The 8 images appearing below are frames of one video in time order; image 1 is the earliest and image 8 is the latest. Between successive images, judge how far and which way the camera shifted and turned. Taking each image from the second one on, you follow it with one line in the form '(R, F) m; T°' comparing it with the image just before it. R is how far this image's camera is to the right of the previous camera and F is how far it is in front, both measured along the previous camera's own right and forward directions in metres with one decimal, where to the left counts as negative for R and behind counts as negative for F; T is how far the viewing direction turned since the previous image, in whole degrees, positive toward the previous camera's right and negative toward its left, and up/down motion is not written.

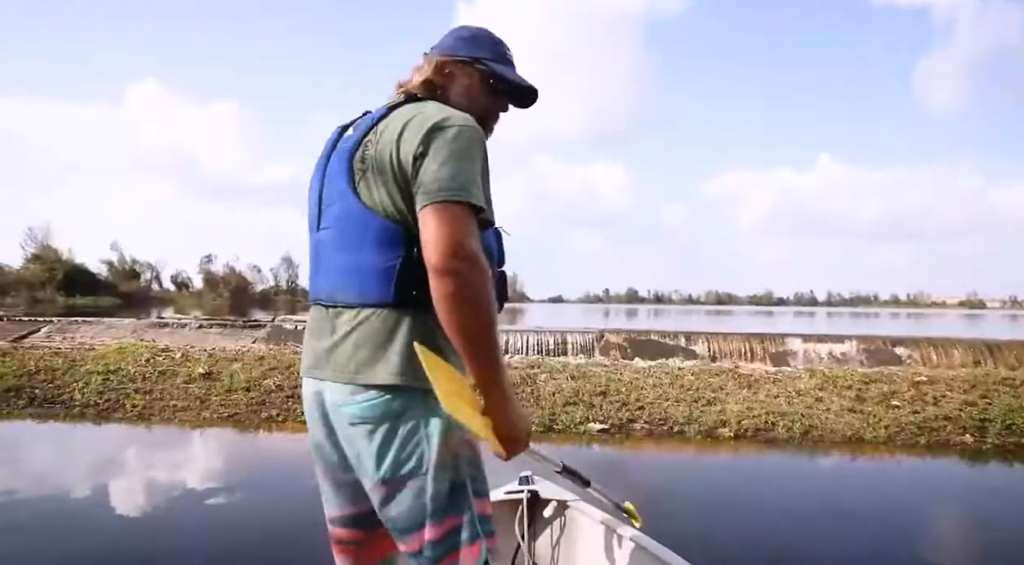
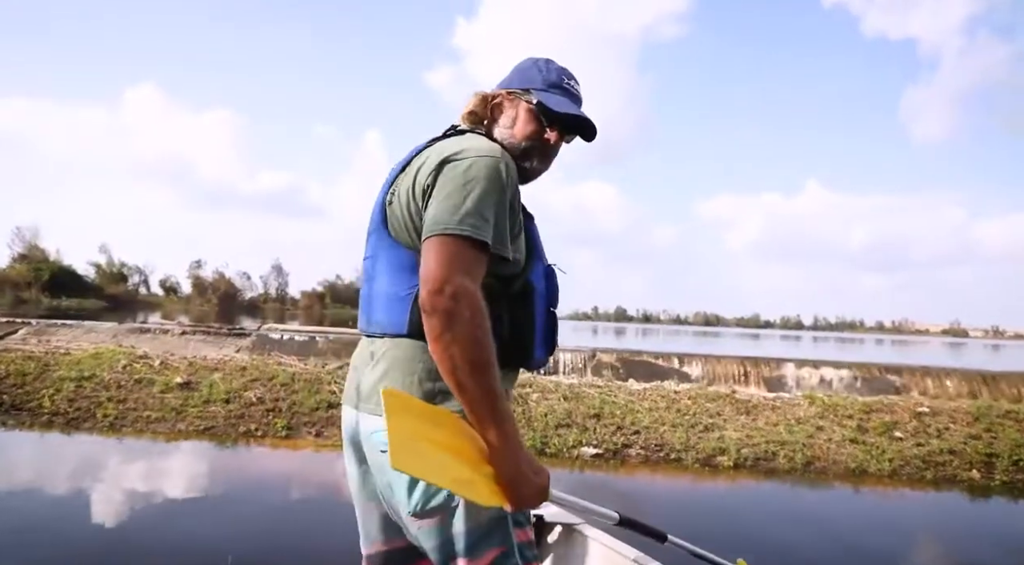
(0.0, +0.3) m; +1°
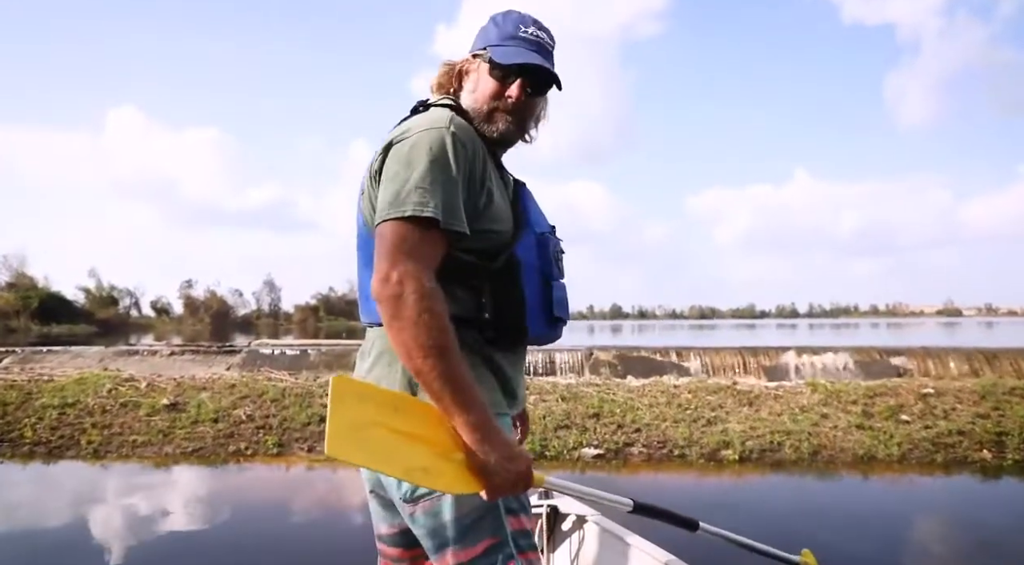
(0.0, +0.2) m; +1°
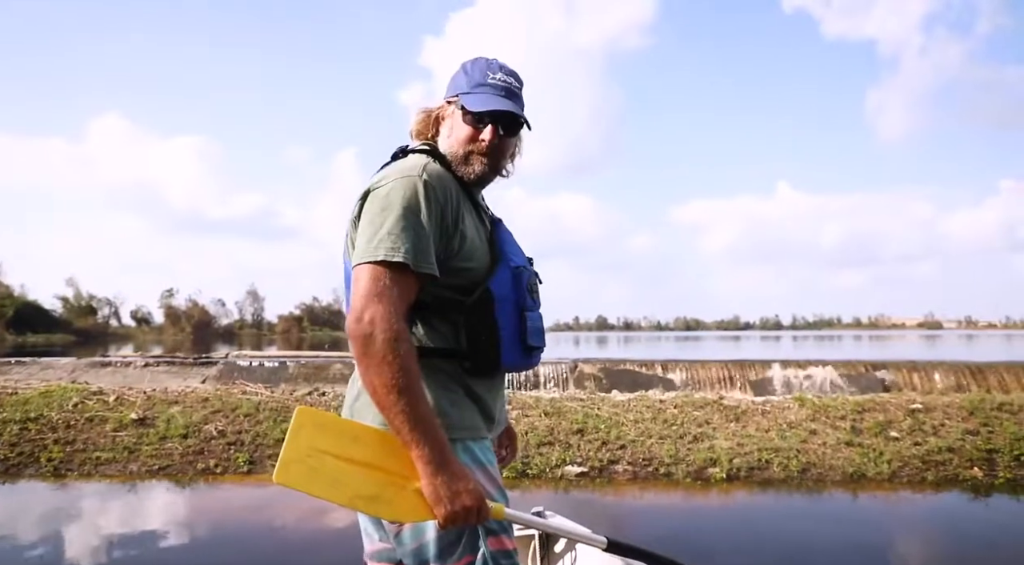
(0.0, +0.2) m; +1°
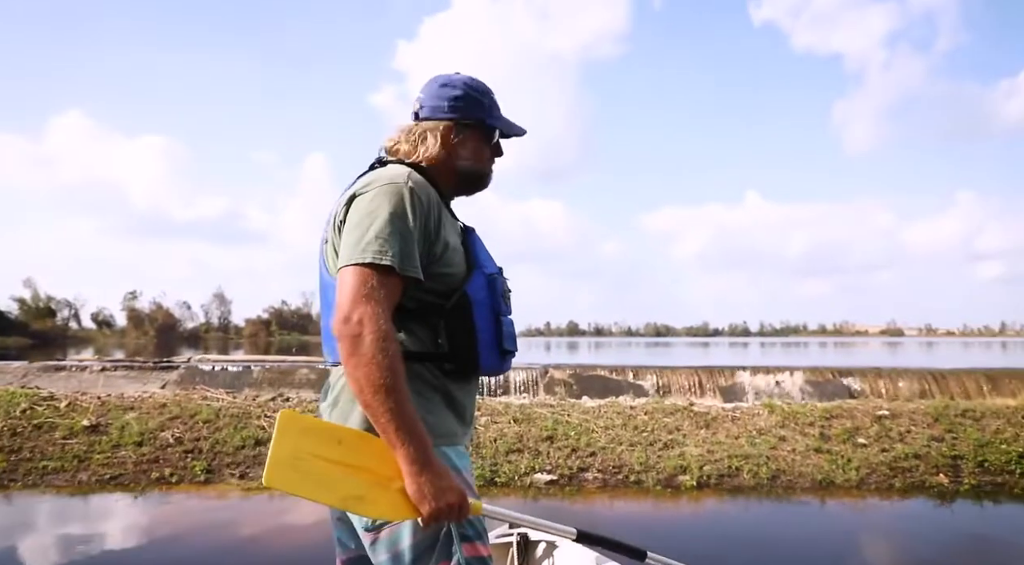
(0.0, +0.1) m; +2°
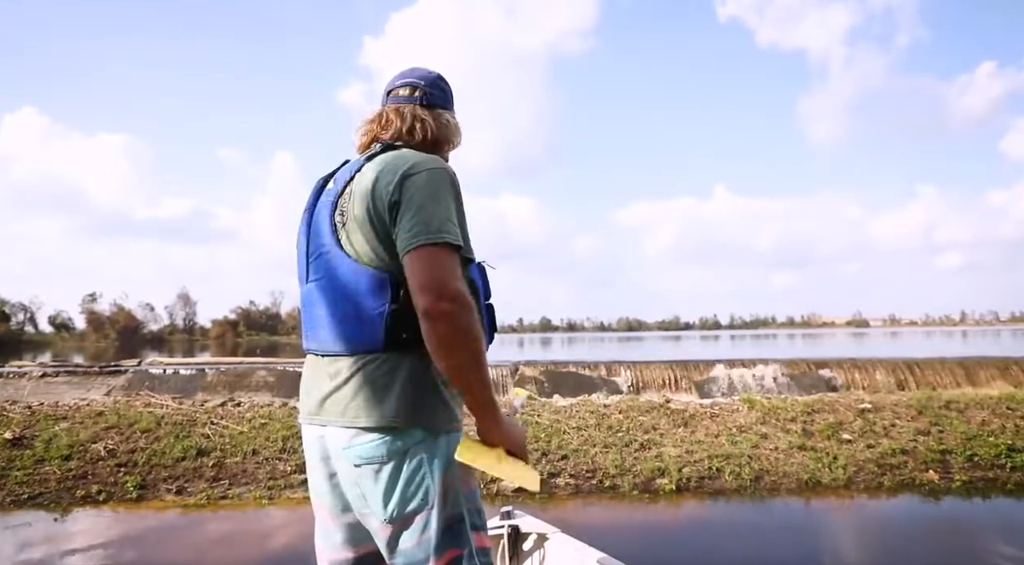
(+0.1, +0.6) m; +2°
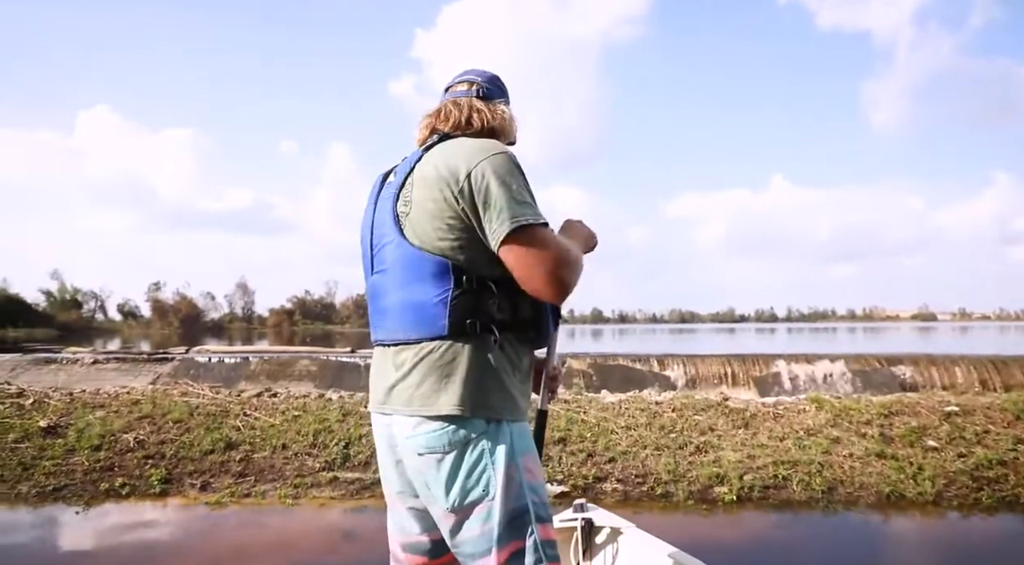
(+0.1, +0.6) m; -4°
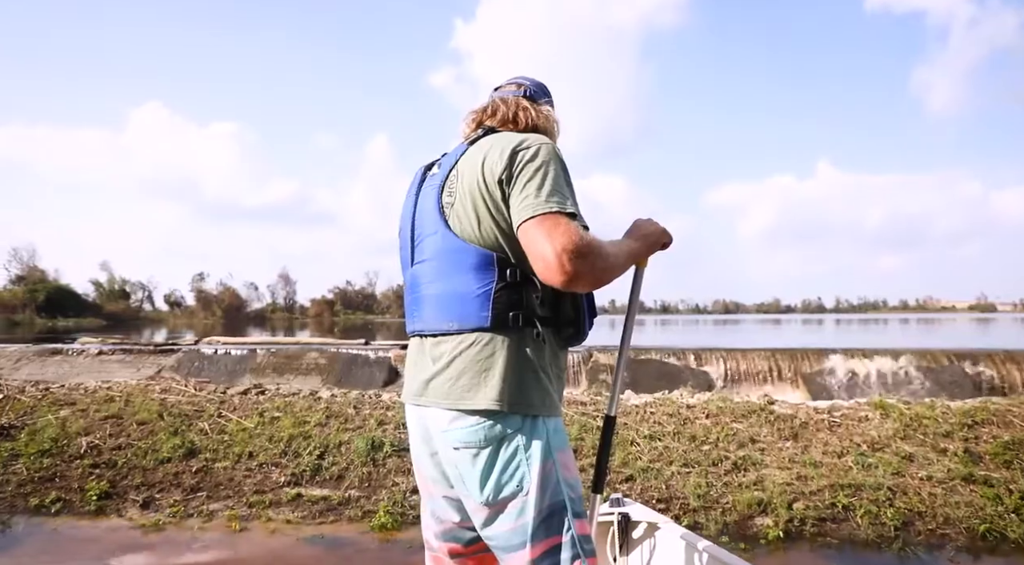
(+0.3, +1.2) m; -3°
